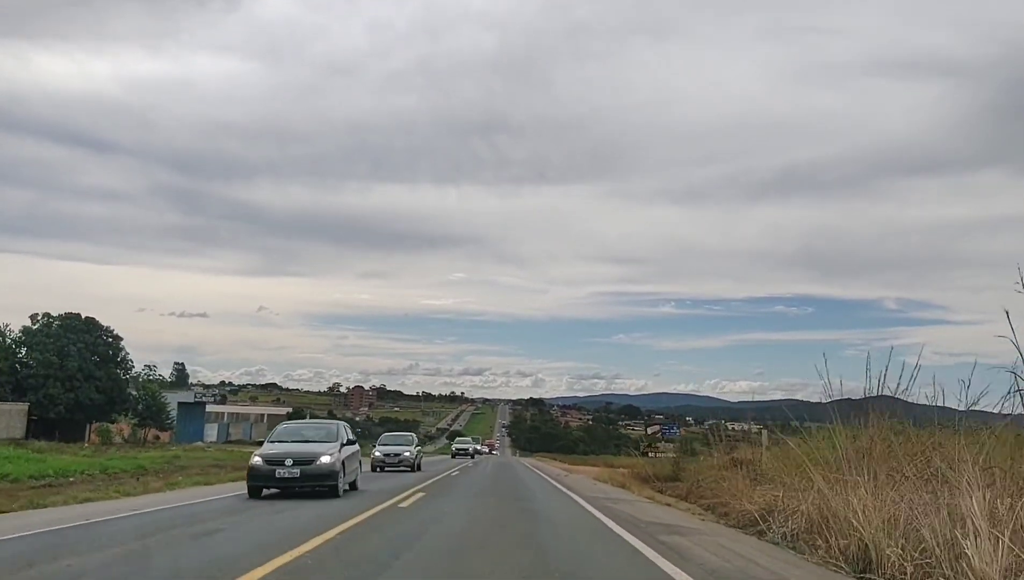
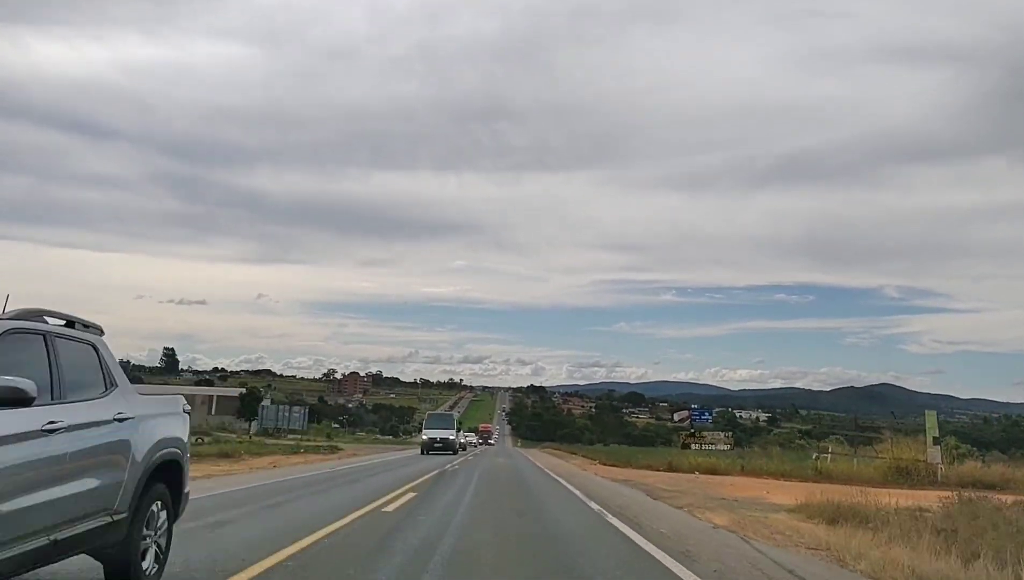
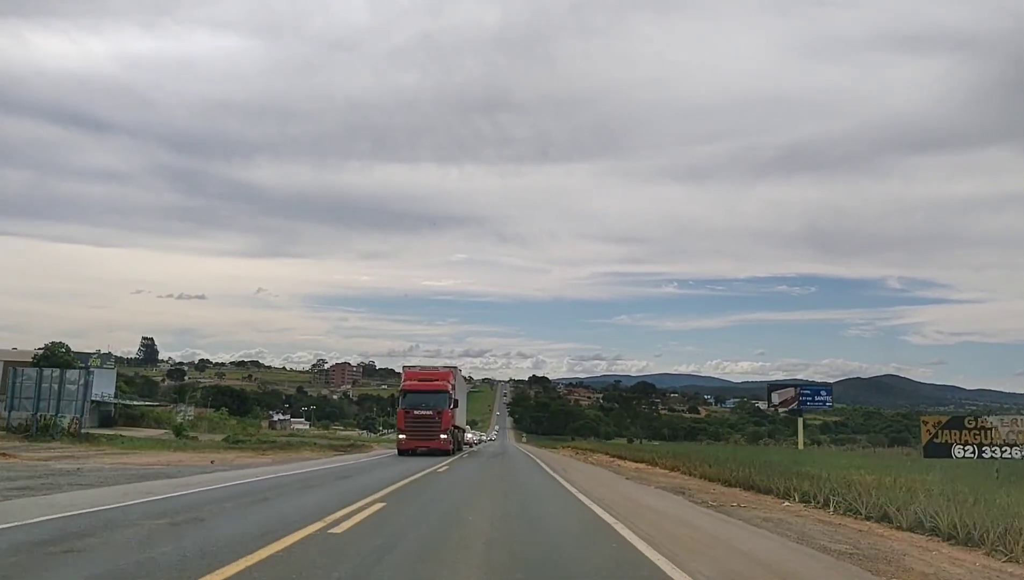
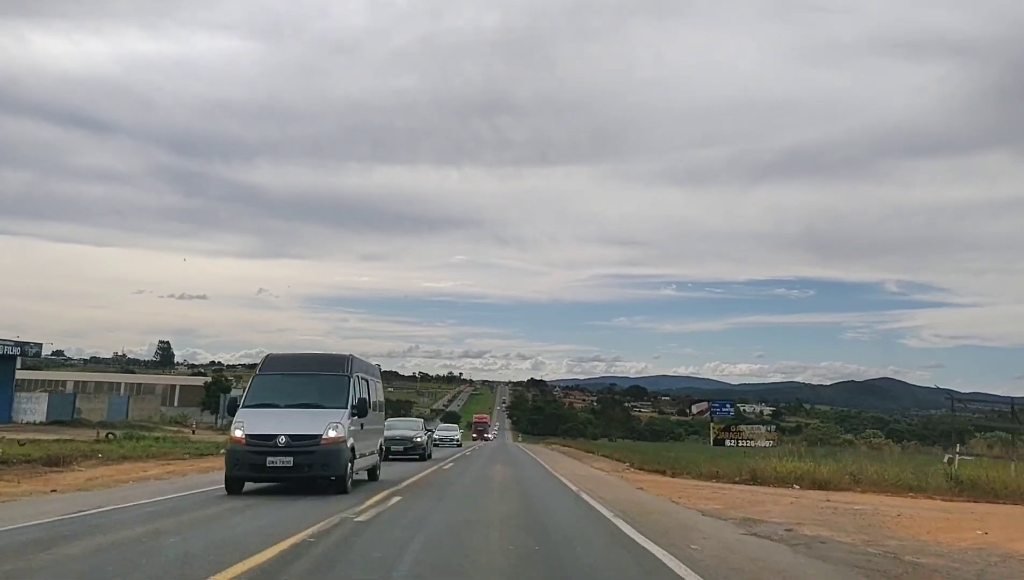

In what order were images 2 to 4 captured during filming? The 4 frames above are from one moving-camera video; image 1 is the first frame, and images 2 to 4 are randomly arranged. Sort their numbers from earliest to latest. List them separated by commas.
2, 4, 3
